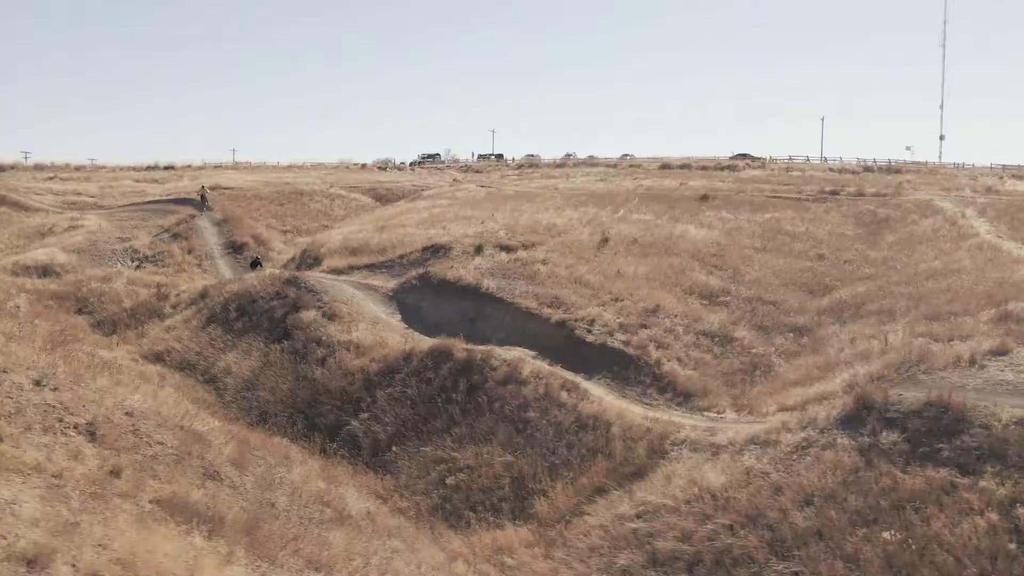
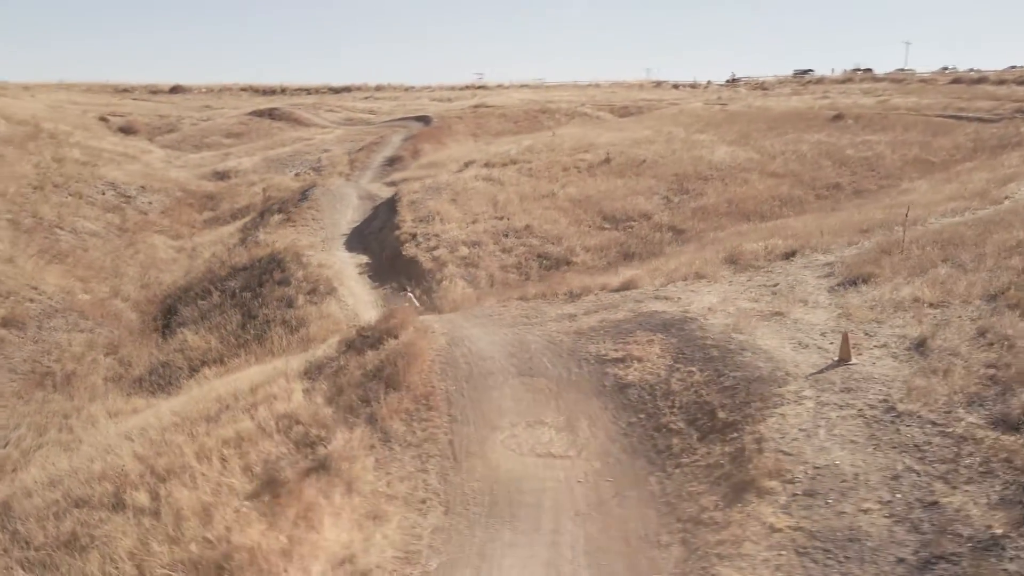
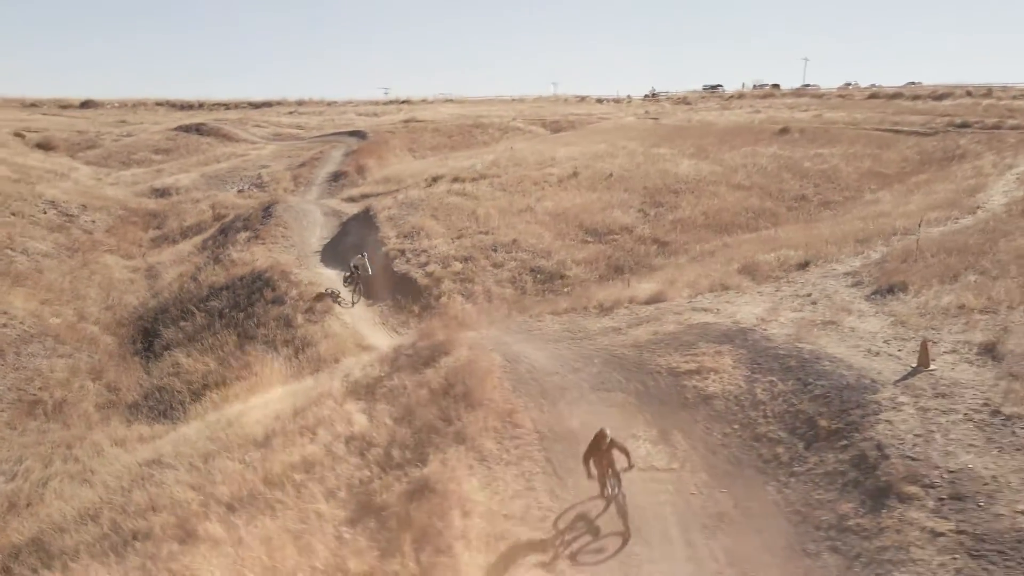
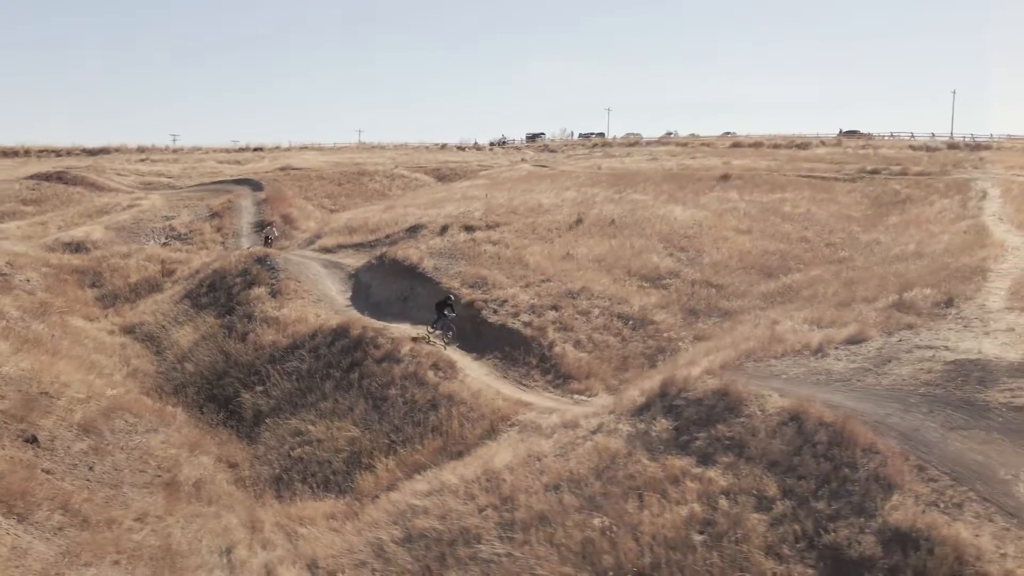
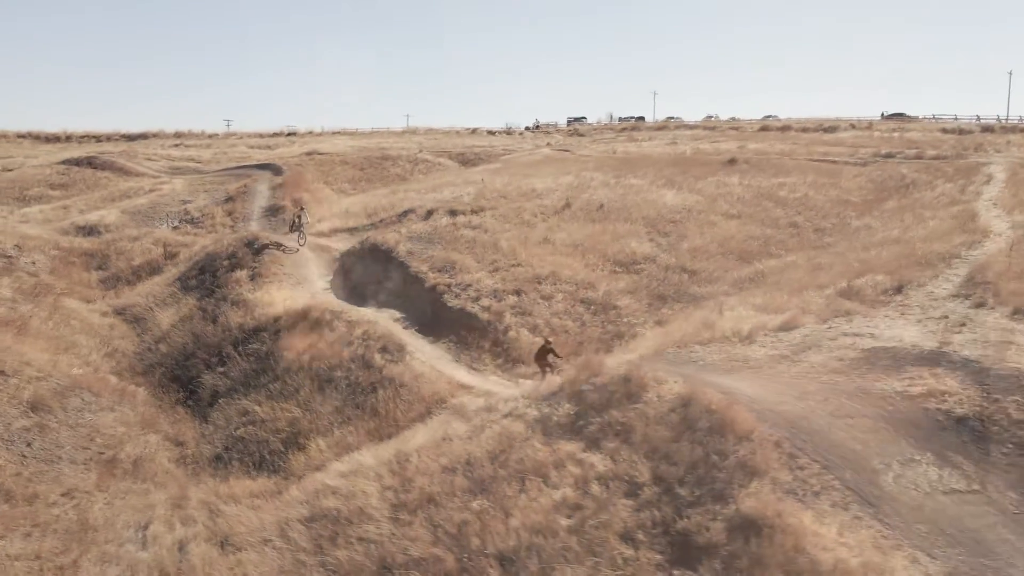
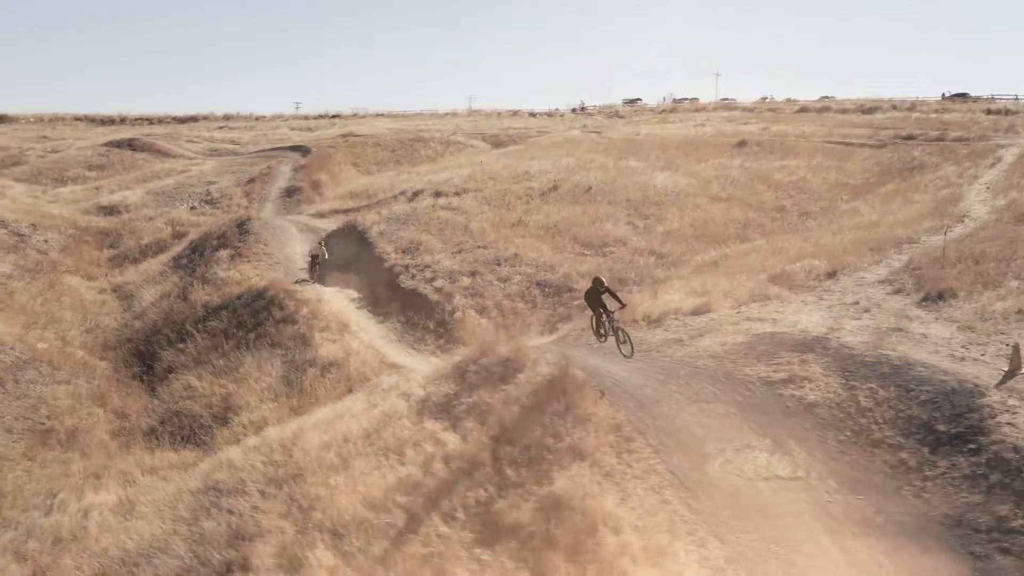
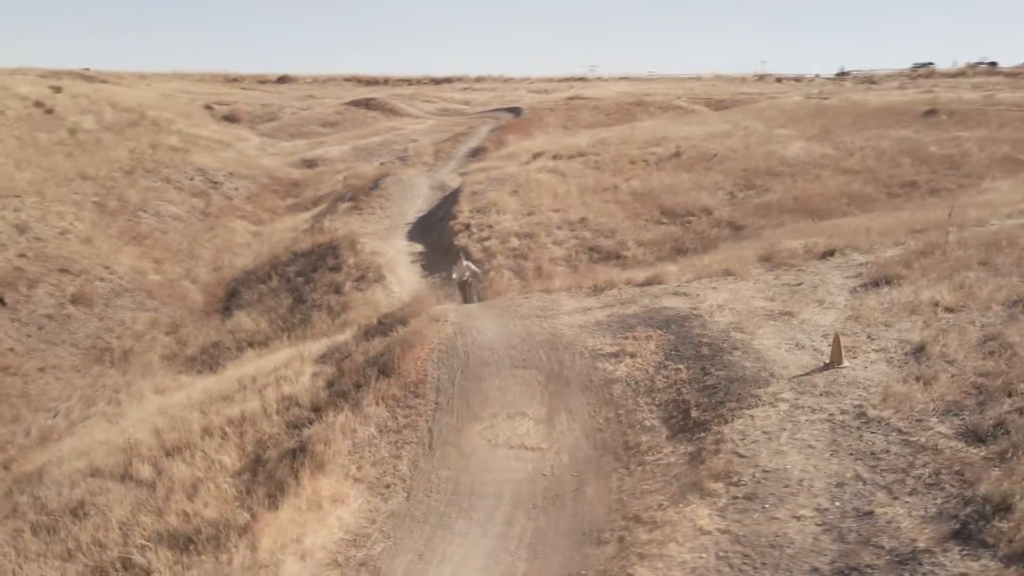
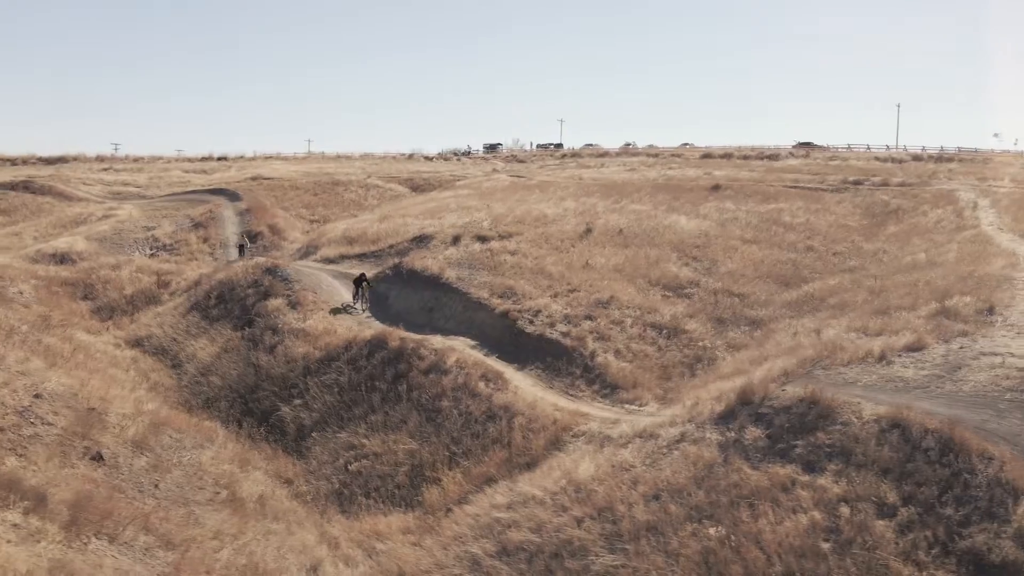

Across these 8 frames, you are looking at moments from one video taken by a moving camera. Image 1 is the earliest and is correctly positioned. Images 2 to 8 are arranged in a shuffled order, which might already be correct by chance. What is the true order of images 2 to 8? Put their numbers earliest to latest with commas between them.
8, 4, 5, 6, 3, 2, 7
